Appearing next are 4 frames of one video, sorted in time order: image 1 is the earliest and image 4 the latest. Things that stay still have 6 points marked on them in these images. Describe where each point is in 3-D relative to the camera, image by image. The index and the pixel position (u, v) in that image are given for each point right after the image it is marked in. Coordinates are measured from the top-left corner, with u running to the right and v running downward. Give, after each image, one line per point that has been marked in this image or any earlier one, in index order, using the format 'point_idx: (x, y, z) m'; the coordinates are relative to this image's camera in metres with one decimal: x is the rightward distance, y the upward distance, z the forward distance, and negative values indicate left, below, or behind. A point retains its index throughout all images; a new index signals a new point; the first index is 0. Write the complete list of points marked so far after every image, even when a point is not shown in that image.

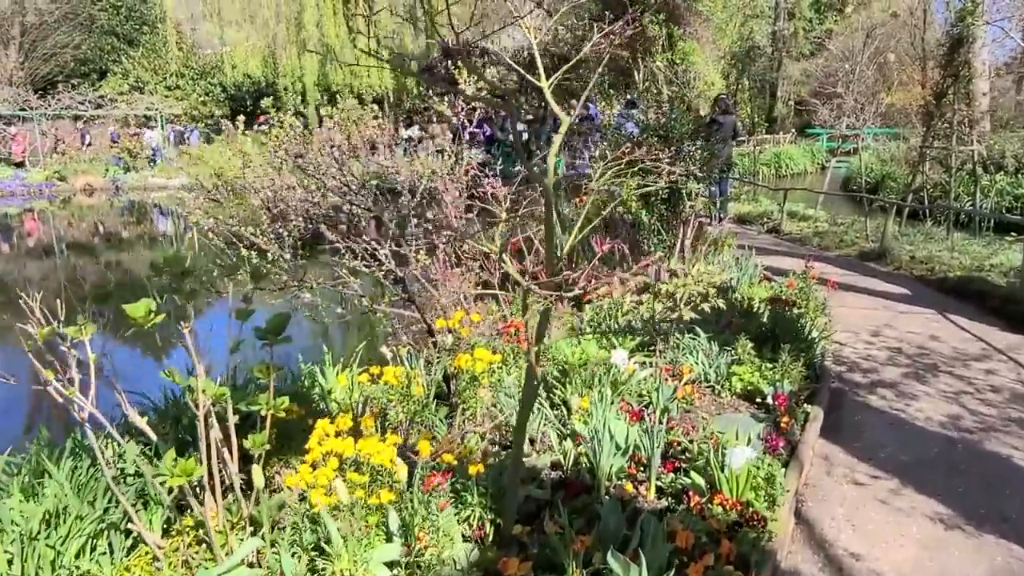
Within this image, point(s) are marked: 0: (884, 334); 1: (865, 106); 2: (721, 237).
0: (+2.8, -0.4, +5.6) m
1: (+6.9, +3.5, +14.3) m
2: (+2.2, +0.5, +8.0) m
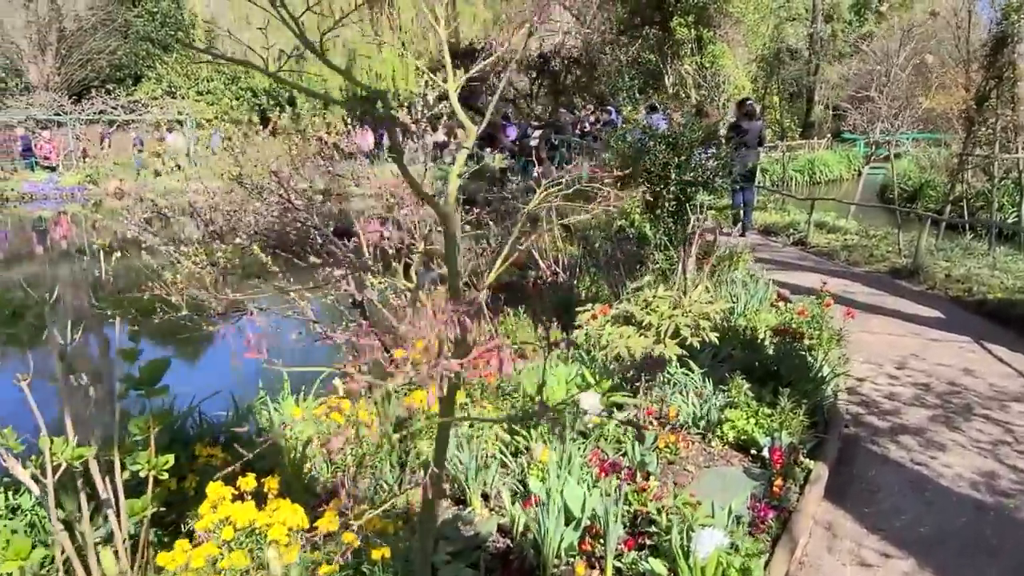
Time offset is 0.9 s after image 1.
0: (+2.7, -0.5, +5.0) m
1: (+7.2, +3.3, +13.6) m
2: (+2.2, +0.4, +7.4) m
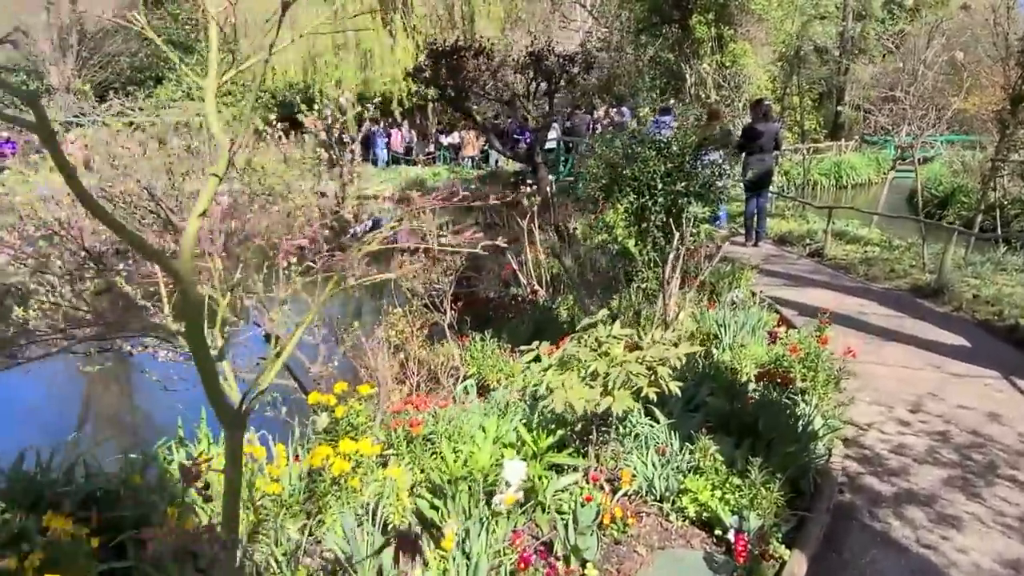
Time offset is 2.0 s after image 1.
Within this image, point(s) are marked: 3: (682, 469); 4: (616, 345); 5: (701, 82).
0: (+2.4, -0.7, +4.3) m
1: (+7.2, +3.0, +12.7) m
2: (+2.0, +0.2, +6.7) m
3: (+0.7, -0.8, +3.1) m
4: (+0.4, -0.2, +3.1) m
5: (+3.1, +3.2, +11.5) m
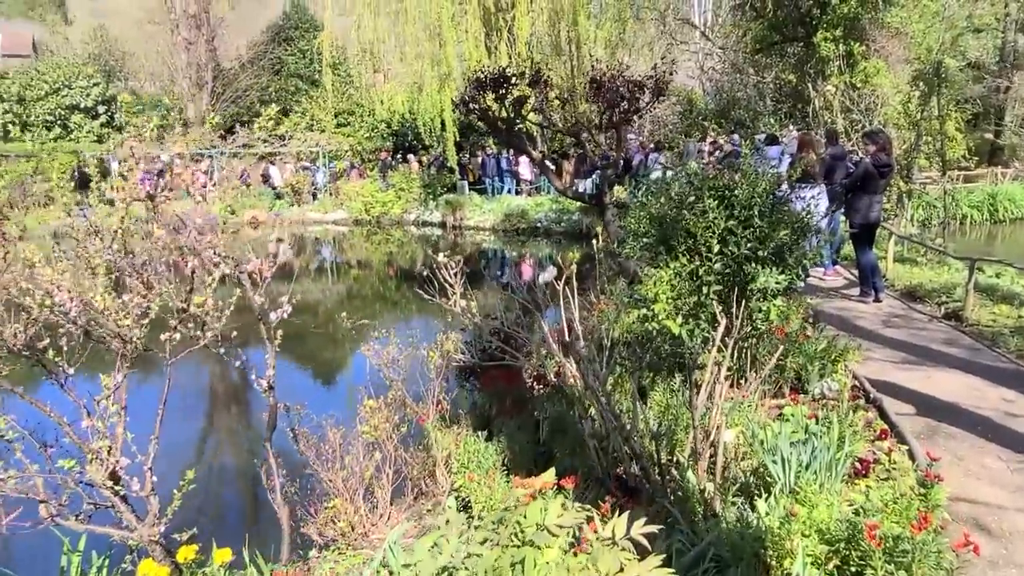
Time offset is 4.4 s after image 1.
0: (+2.2, -1.2, +2.8) m
1: (+8.4, +2.1, +10.3) m
2: (+2.3, -0.4, +5.2) m
3: (+0.3, -1.2, +1.8) m
4: (+0.1, -0.7, +1.9) m
5: (+4.1, +2.4, +9.9) m
